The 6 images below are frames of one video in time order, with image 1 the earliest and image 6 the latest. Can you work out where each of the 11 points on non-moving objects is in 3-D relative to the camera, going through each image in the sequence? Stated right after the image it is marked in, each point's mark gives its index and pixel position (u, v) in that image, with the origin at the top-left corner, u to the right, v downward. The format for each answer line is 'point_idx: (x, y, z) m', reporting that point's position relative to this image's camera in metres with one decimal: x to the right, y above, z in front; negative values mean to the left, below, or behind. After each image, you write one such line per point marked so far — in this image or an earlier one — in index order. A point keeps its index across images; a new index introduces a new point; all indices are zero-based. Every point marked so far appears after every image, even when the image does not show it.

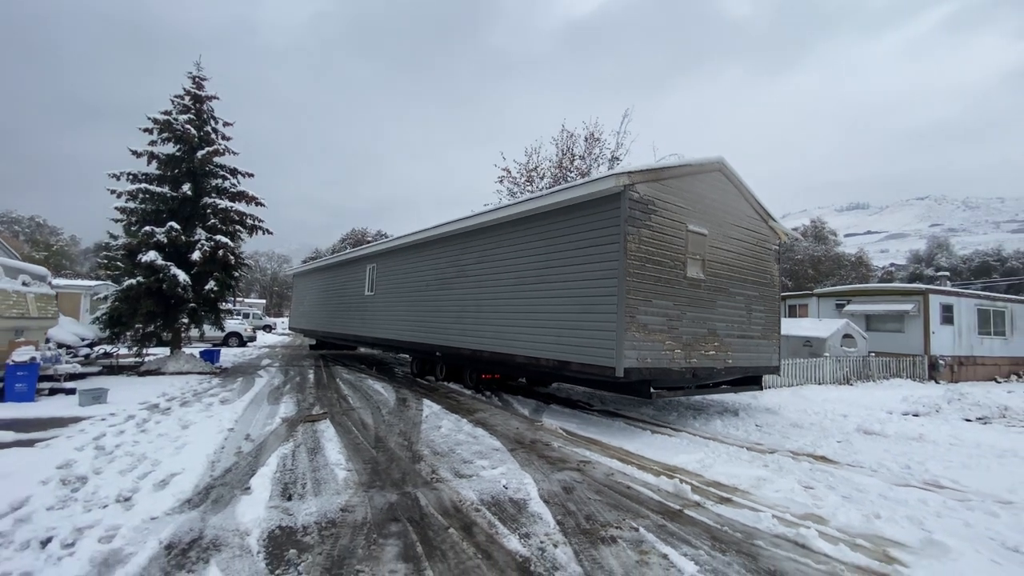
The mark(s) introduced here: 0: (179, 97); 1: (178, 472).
0: (-8.9, +5.2, +13.8) m
1: (-3.2, -1.8, +5.1) m
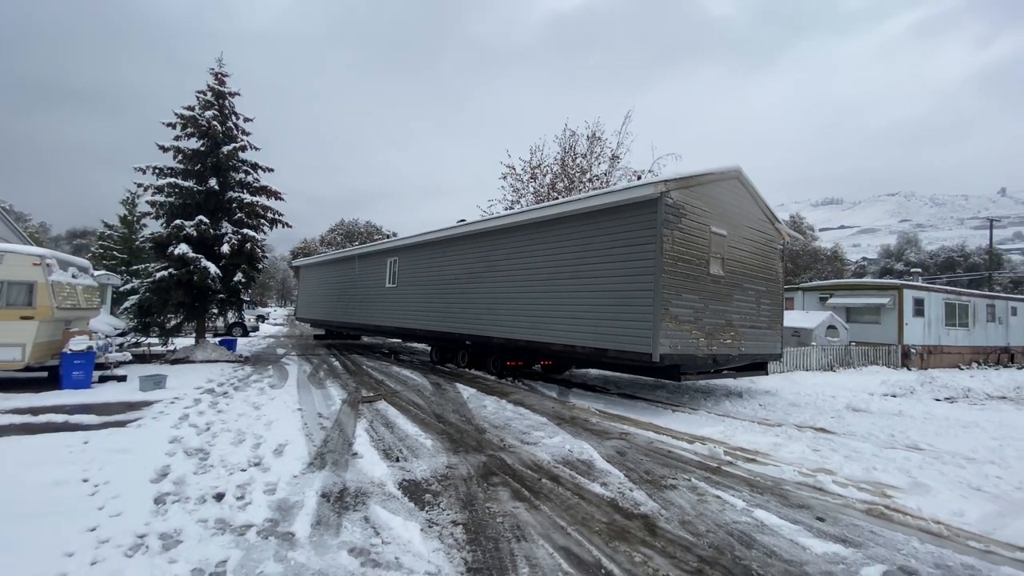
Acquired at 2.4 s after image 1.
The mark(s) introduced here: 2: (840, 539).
0: (-8.5, +5.4, +14.3) m
1: (-2.6, -1.8, +6.0) m
2: (+2.4, -1.8, +3.8) m
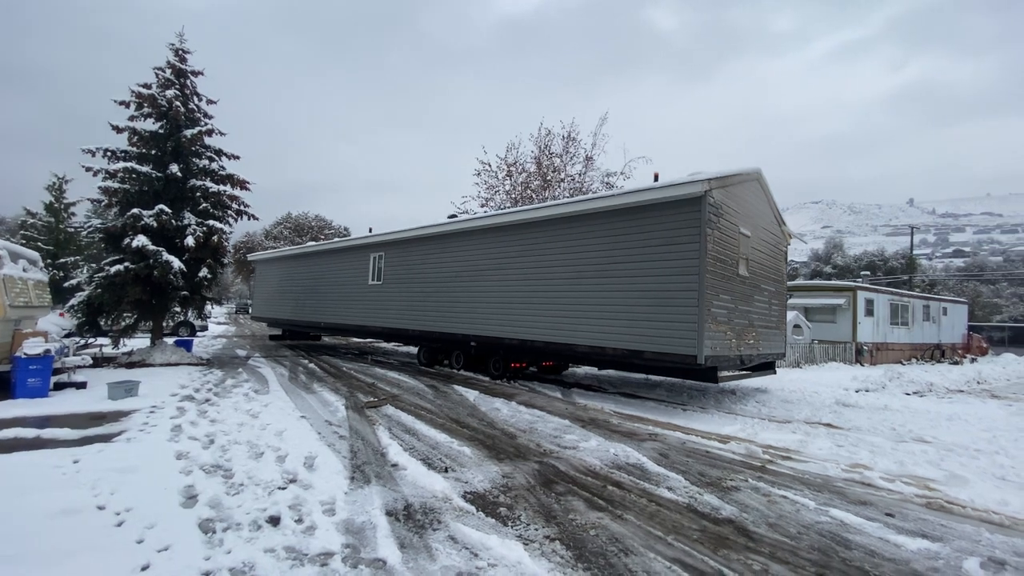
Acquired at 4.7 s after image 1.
0: (-8.9, +5.5, +13.1) m
1: (-2.1, -1.8, +5.5) m
2: (+3.1, -1.9, +4.0) m
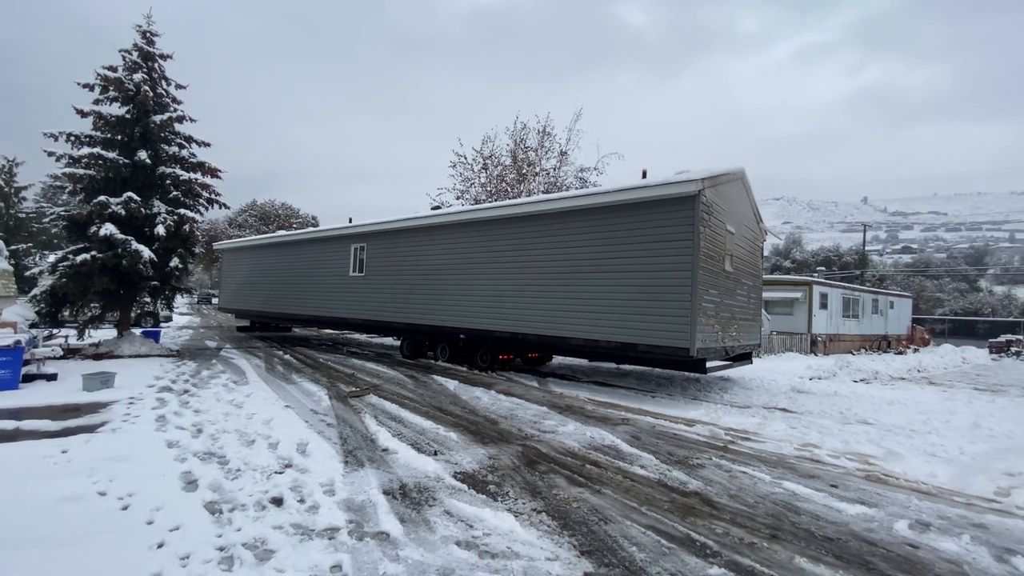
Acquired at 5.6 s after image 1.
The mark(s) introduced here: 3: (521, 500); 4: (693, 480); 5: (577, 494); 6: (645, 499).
0: (-9.5, +5.7, +12.8) m
1: (-2.3, -1.7, +5.8) m
2: (+3.0, -1.8, +4.5) m
3: (+0.1, -1.7, +4.2) m
4: (+1.7, -1.8, +4.8) m
5: (+0.6, -1.7, +4.4) m
6: (+1.1, -1.8, +4.3) m
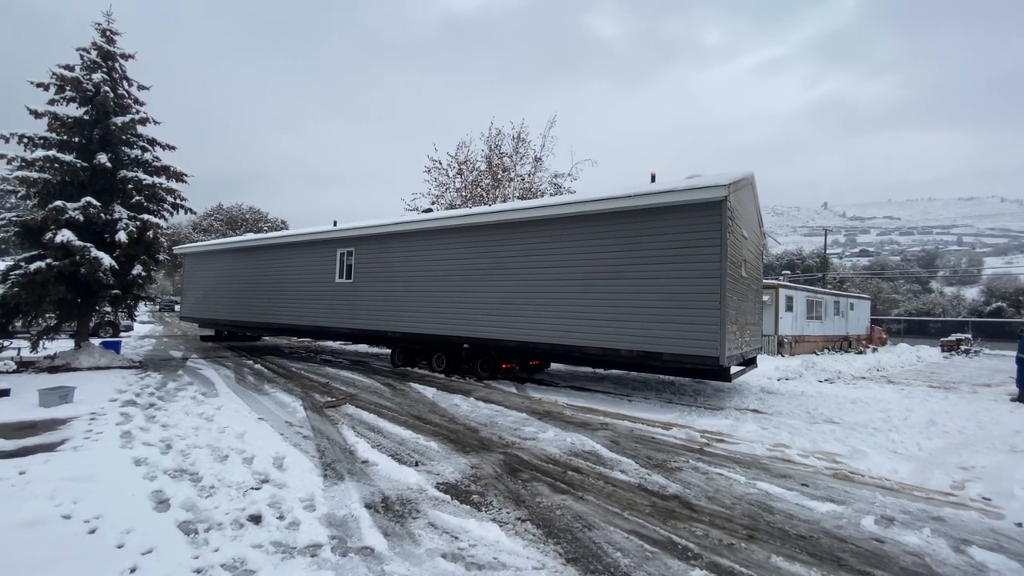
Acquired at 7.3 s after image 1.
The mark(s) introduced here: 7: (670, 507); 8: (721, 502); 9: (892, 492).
0: (-10.1, +5.5, +12.3) m
1: (-2.5, -1.8, +5.6) m
2: (+2.8, -1.9, +4.7) m
3: (-0.1, -1.8, +4.2) m
4: (+1.5, -1.8, +4.9) m
5: (+0.4, -1.8, +4.4) m
6: (+1.0, -1.8, +4.4) m
7: (+1.3, -1.8, +4.4) m
8: (+1.8, -1.9, +4.5) m
9: (+3.6, -1.9, +4.9) m
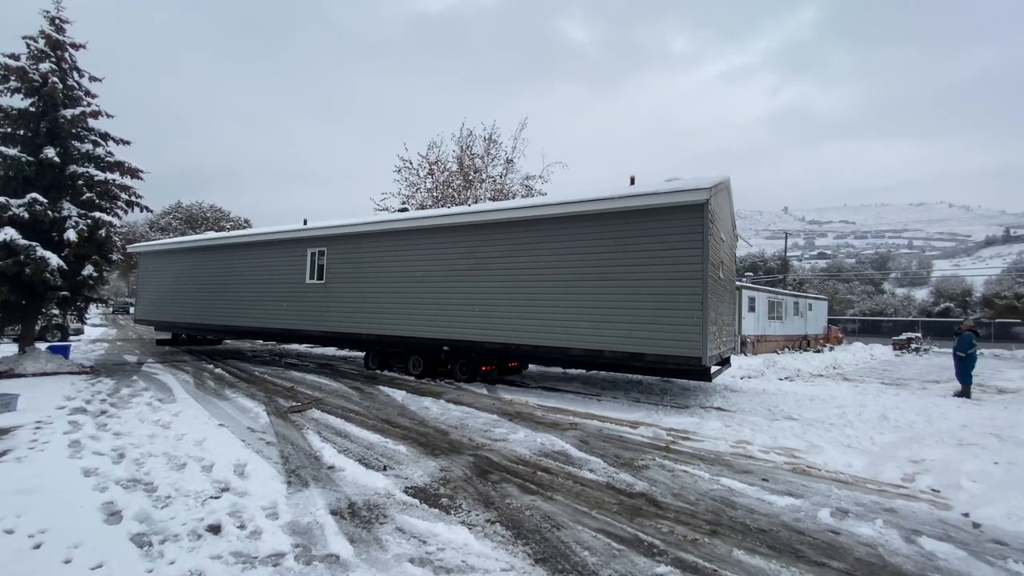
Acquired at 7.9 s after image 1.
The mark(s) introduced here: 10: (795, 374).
0: (-10.8, +5.5, +11.7) m
1: (-2.8, -1.8, +5.5) m
2: (+2.6, -1.9, +4.8) m
3: (-0.3, -1.8, +4.2) m
4: (+1.2, -1.8, +5.0) m
5: (+0.1, -1.8, +4.4) m
6: (+0.7, -1.8, +4.4) m
7: (+1.1, -1.8, +4.4) m
8: (+1.5, -1.9, +4.6) m
9: (+3.3, -1.9, +5.1) m
10: (+7.4, -2.2, +13.6) m
